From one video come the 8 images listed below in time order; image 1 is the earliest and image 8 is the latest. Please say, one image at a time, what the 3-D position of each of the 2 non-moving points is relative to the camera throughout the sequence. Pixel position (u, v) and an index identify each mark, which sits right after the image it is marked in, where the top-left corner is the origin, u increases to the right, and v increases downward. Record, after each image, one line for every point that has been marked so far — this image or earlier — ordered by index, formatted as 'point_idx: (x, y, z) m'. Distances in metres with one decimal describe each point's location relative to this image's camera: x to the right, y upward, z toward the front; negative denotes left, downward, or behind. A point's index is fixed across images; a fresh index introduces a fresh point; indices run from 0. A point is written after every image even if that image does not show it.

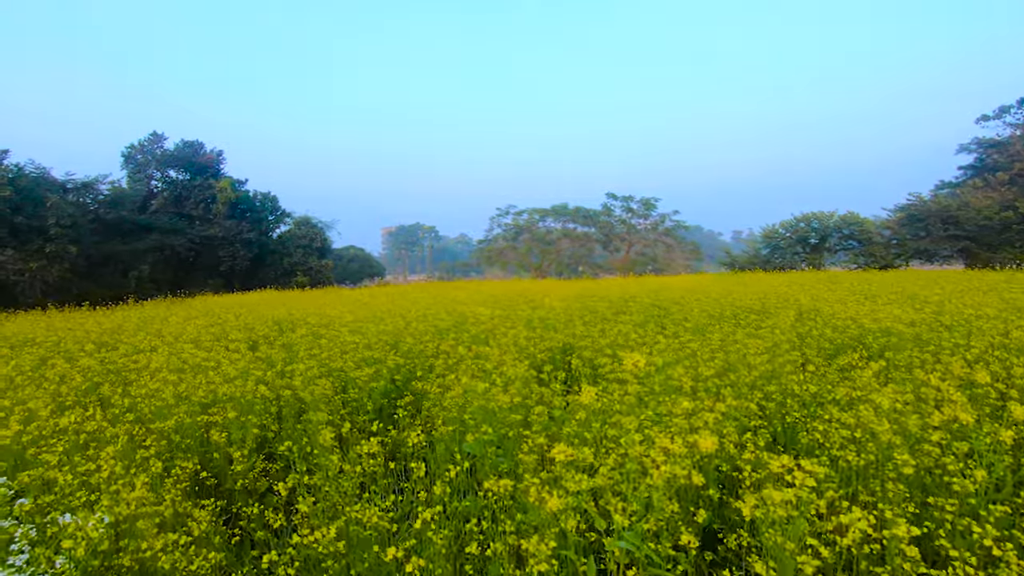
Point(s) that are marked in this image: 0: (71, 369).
0: (-4.8, -0.9, +6.1) m
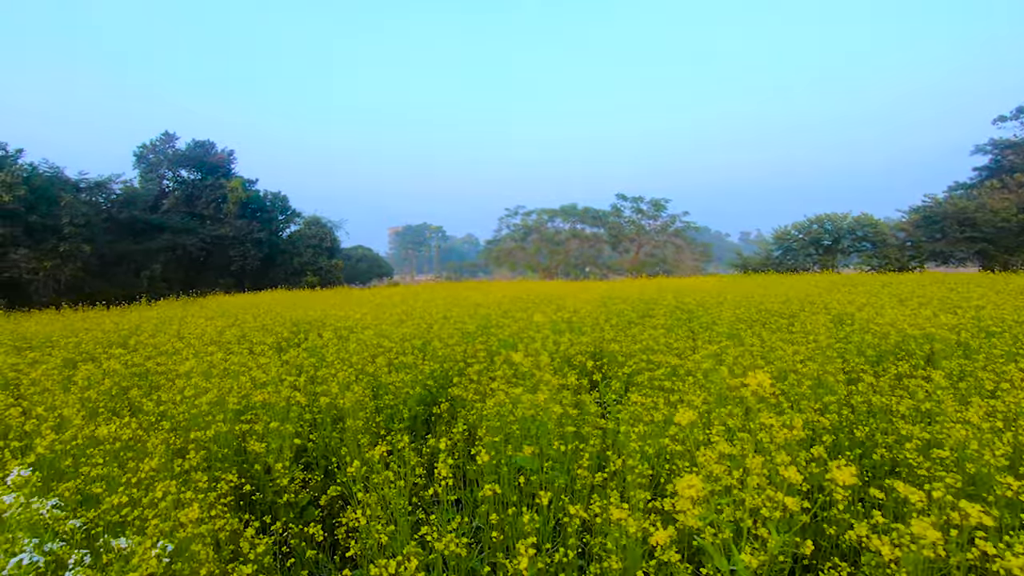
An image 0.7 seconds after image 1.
0: (-4.5, -0.9, +6.0) m
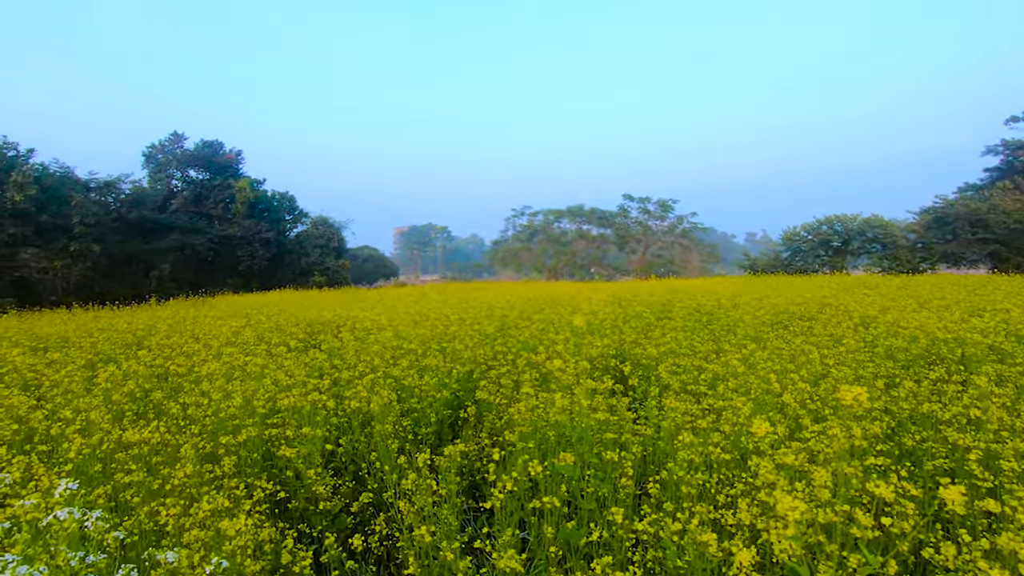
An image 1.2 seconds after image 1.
0: (-4.2, -0.9, +5.9) m
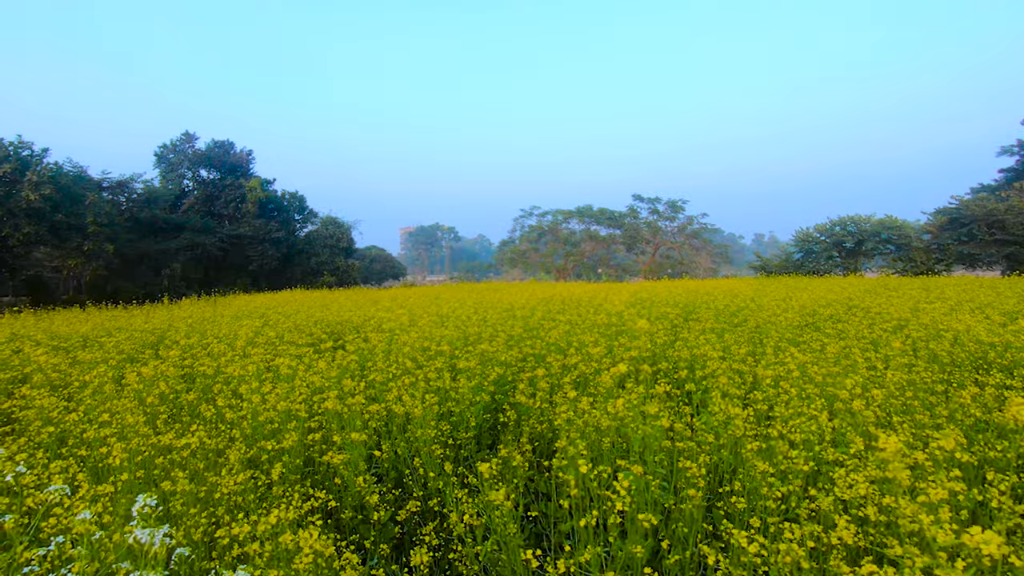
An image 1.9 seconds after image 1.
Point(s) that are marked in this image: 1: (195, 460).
0: (-3.8, -0.9, +5.8) m
1: (-1.9, -1.1, +3.4) m
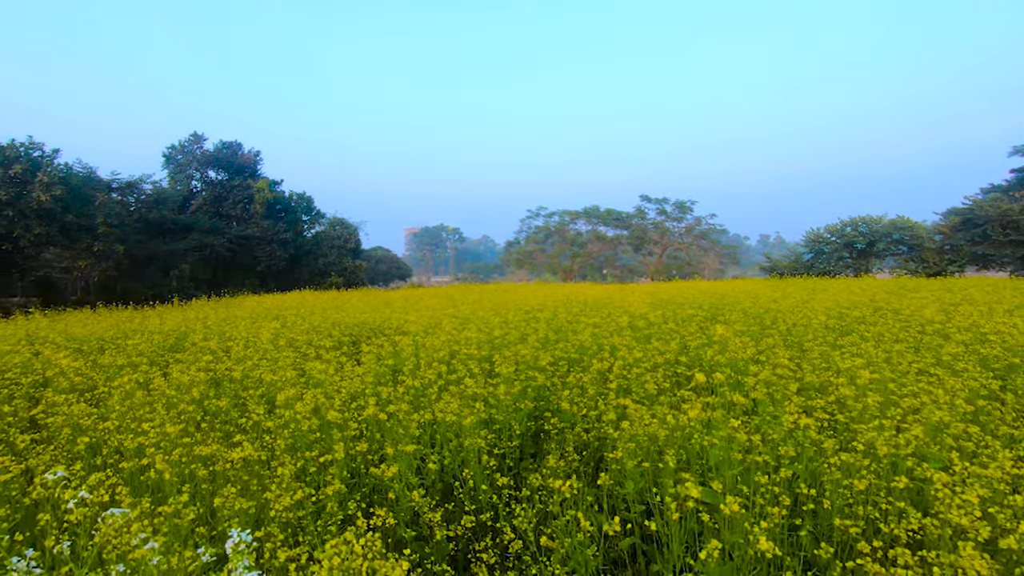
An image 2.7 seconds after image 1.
0: (-3.4, -0.9, +5.6) m
1: (-1.6, -1.1, +3.2) m
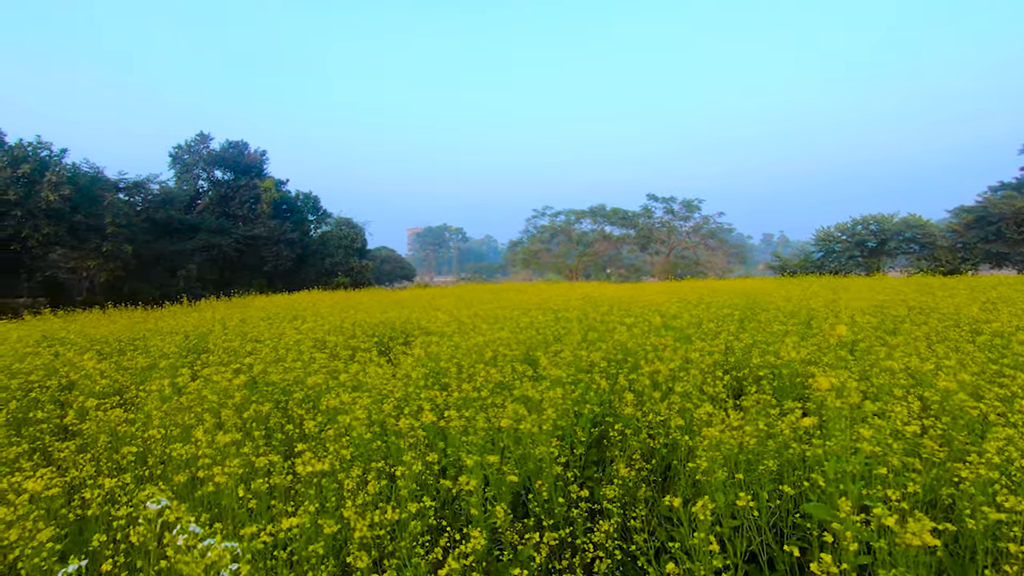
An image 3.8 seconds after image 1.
0: (-2.9, -0.9, +5.4) m
1: (-1.1, -1.1, +3.0) m
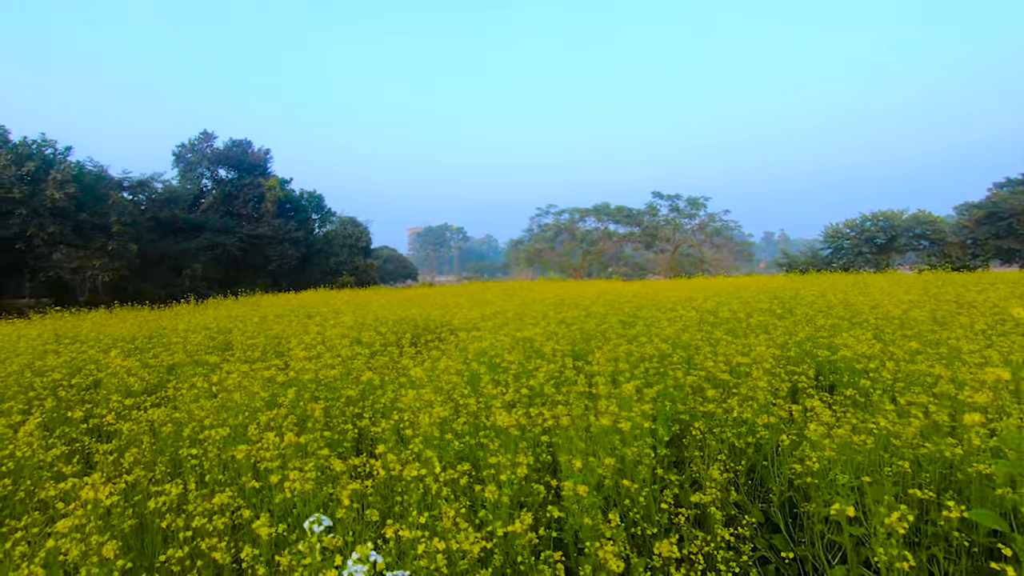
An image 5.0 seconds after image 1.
0: (-2.4, -0.8, +5.0) m
1: (-0.5, -1.0, +2.6) m
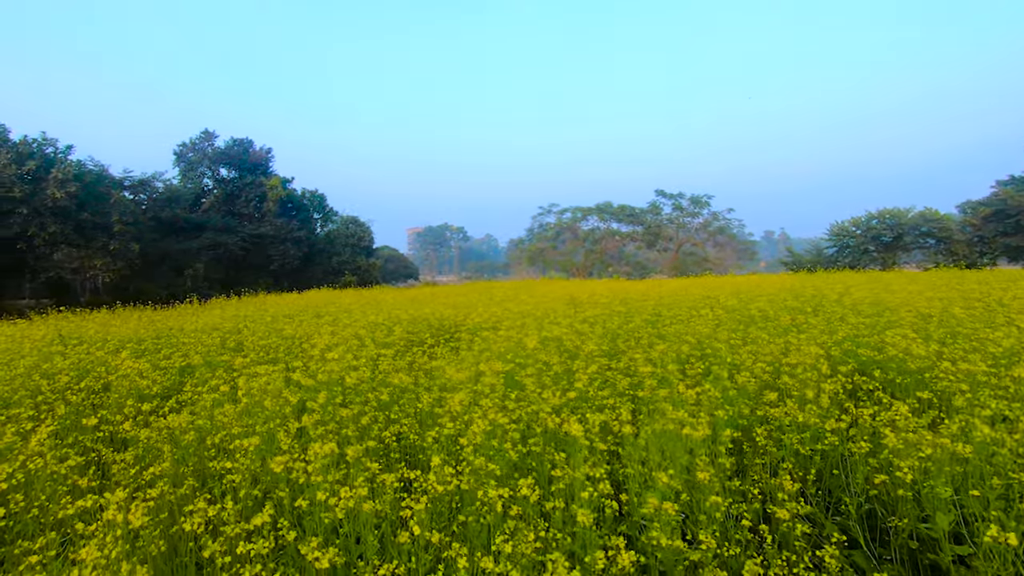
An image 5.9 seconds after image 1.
0: (-2.1, -0.8, +4.7) m
1: (-0.2, -0.9, +2.3) m
